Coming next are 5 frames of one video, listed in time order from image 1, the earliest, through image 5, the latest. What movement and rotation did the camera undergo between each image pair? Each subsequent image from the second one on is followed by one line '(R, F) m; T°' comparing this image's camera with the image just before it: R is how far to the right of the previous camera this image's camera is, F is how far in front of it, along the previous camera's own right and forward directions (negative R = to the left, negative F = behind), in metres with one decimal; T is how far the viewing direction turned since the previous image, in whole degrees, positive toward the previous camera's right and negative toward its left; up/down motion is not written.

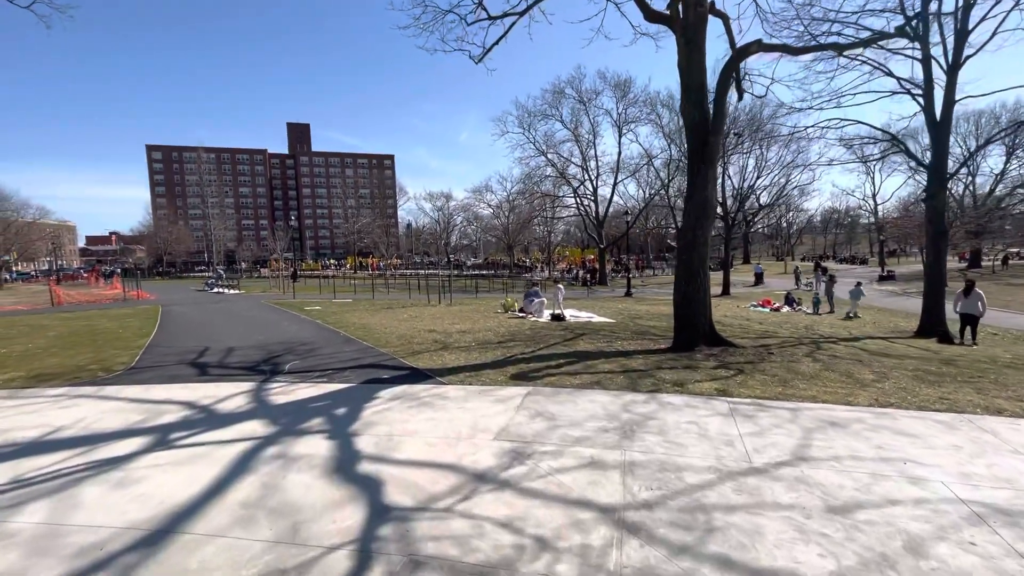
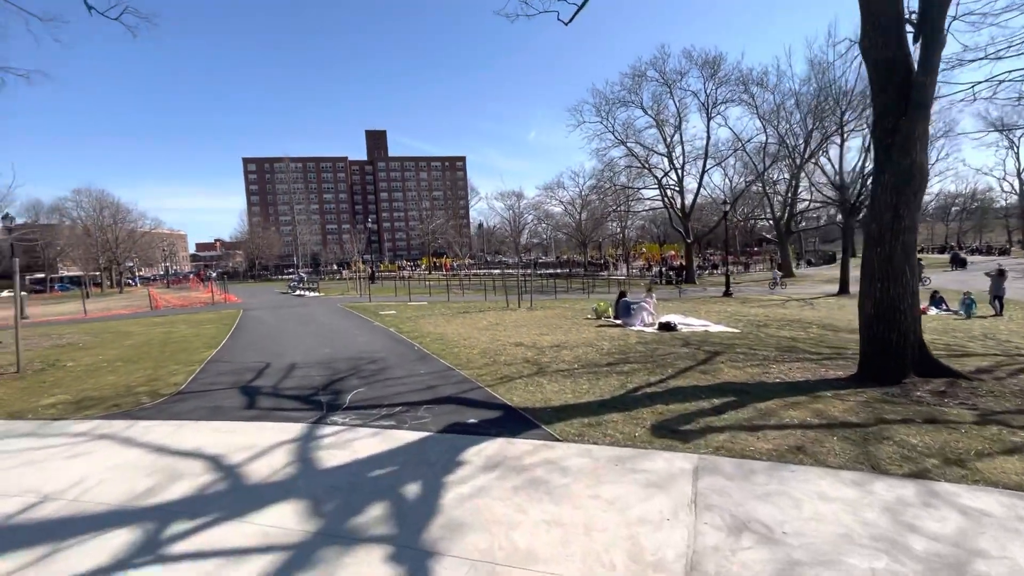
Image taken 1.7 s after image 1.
(-0.7, +2.2) m; -8°
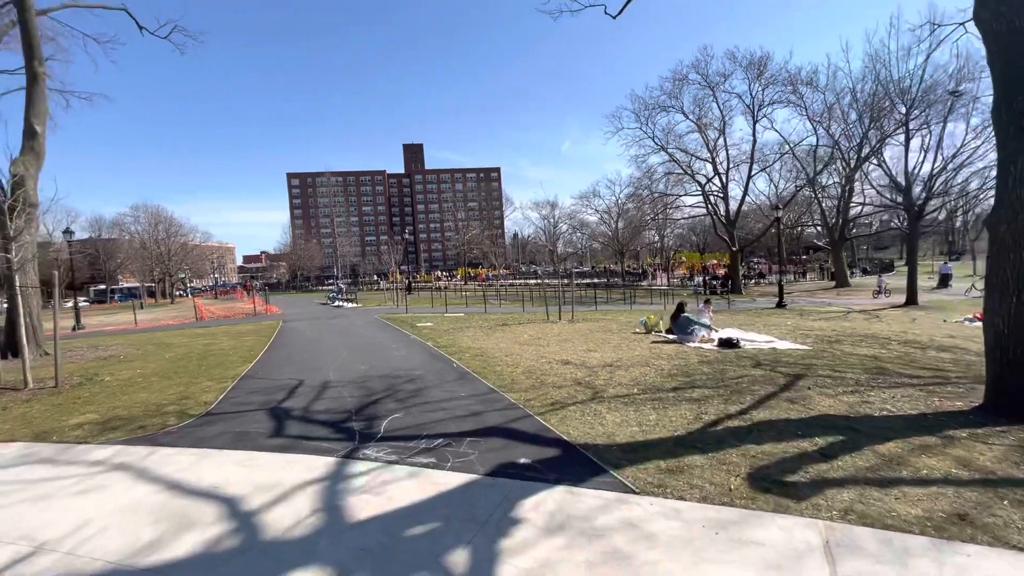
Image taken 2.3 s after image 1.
(-0.2, +0.8) m; -4°
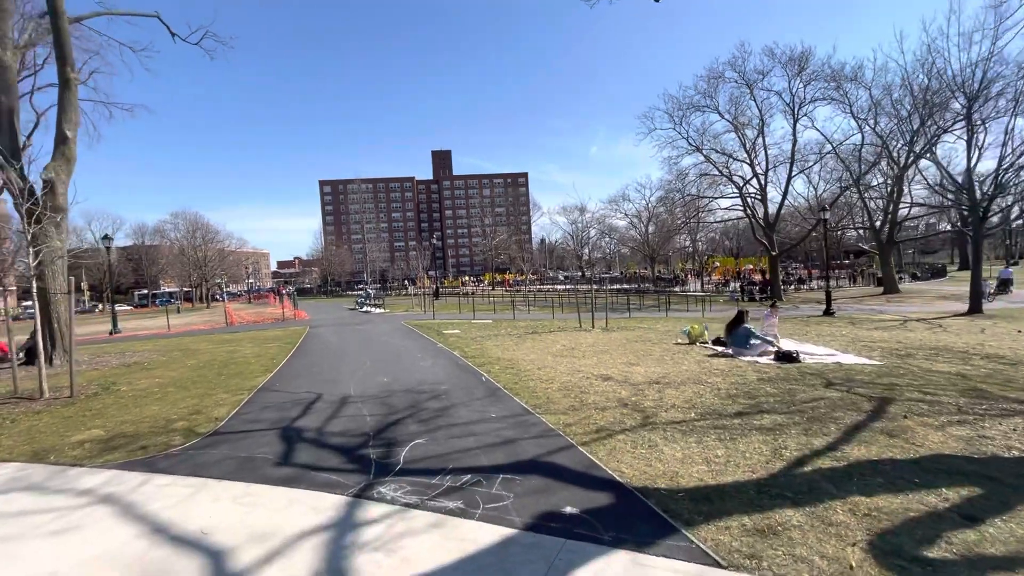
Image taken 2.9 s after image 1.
(-0.1, +0.8) m; -3°
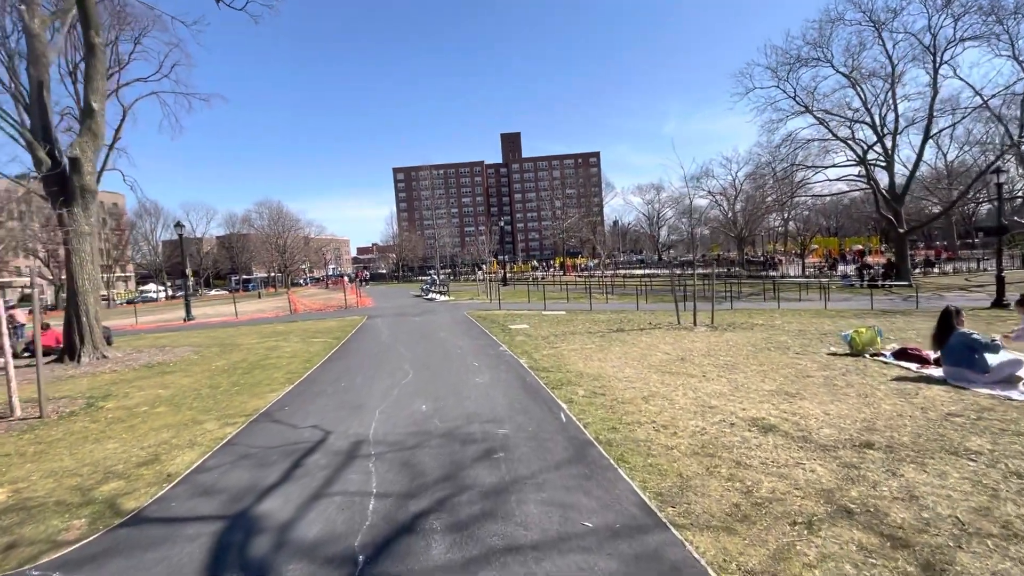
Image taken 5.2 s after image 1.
(-0.3, +3.1) m; -8°
